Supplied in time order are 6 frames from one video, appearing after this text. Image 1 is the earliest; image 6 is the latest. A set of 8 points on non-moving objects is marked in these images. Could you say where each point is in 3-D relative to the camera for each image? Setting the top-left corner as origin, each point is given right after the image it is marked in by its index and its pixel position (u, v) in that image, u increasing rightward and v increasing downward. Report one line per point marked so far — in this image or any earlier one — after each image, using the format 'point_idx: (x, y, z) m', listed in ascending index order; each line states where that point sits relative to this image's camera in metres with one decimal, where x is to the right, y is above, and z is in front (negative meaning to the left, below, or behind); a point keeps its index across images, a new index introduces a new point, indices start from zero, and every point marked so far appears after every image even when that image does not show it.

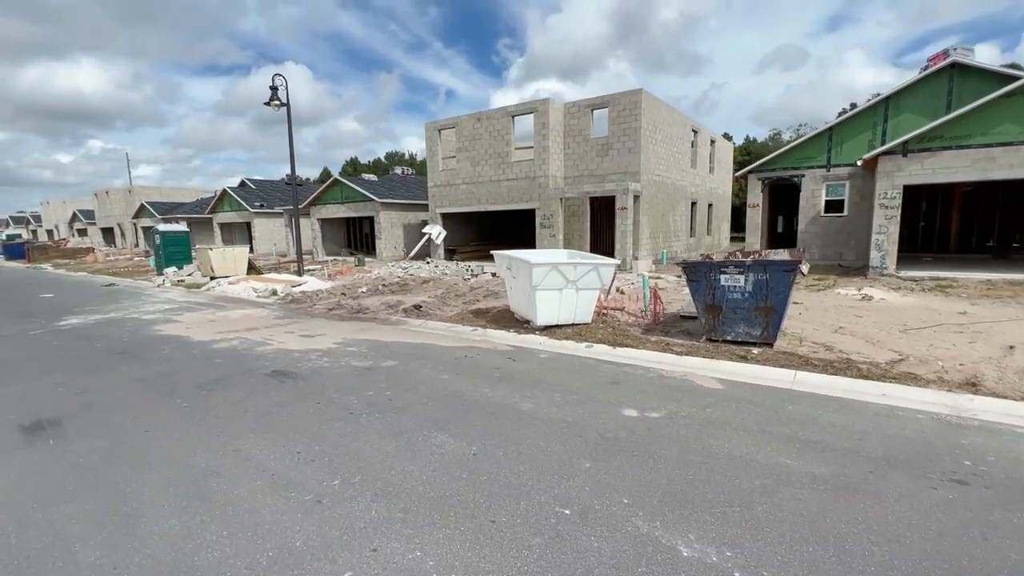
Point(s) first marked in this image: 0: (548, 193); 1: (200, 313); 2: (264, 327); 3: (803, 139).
0: (+1.5, +3.8, +18.5) m
1: (-7.9, -0.6, +11.8) m
2: (-5.2, -0.8, +9.9) m
3: (+9.4, +4.8, +15.1) m
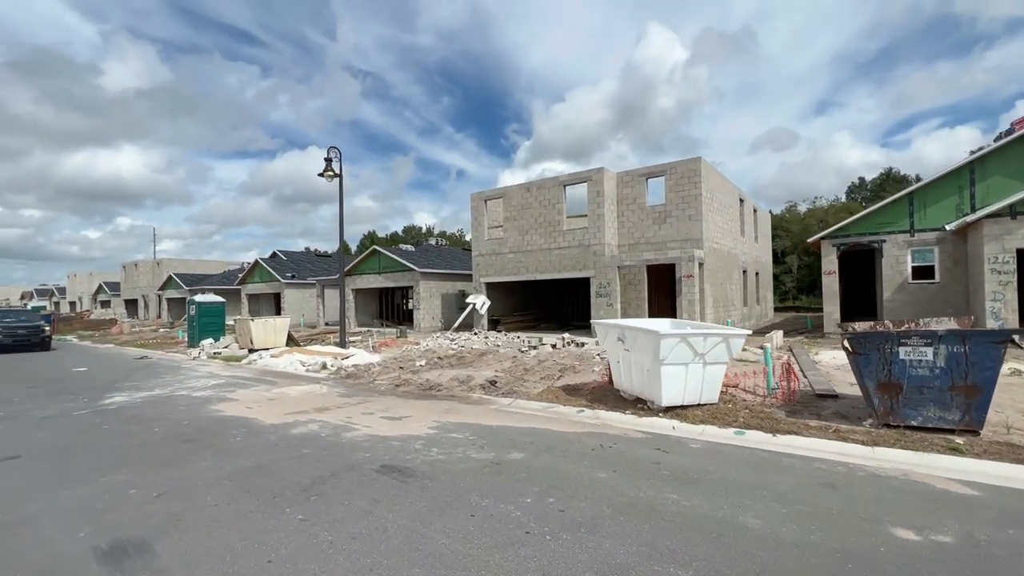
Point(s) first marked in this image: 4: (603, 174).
0: (+3.5, +1.0, +17.9) m
1: (-5.9, -2.3, +10.7) m
2: (-3.3, -2.2, +8.8) m
3: (+11.4, +2.6, +14.5) m
4: (+3.5, +4.4, +18.0) m
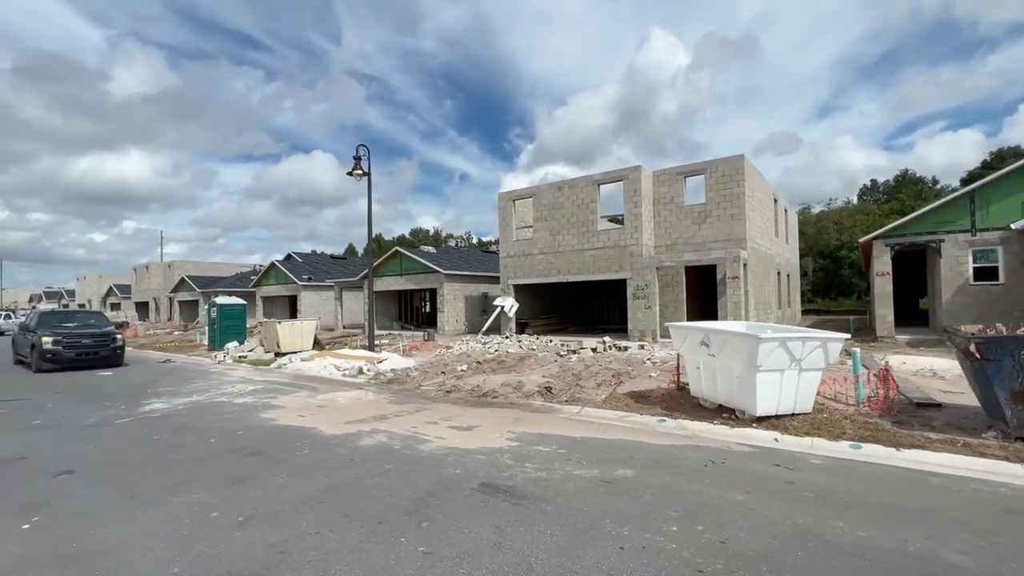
0: (+4.8, +0.9, +17.3) m
1: (-4.7, -2.4, +10.2) m
2: (-2.1, -2.2, +8.2) m
3: (+12.7, +2.5, +13.9) m
4: (+4.8, +4.3, +17.4) m
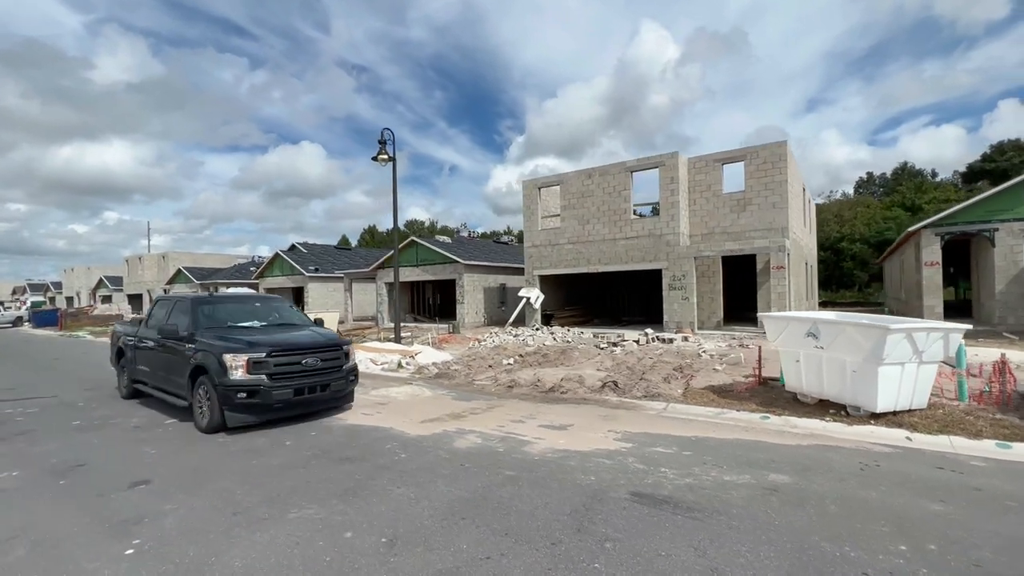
0: (+6.0, +1.3, +16.8) m
1: (-3.4, -2.1, +9.5) m
2: (-0.7, -2.0, +7.6) m
3: (+13.9, +2.8, +13.5) m
4: (+6.0, +4.7, +16.9) m
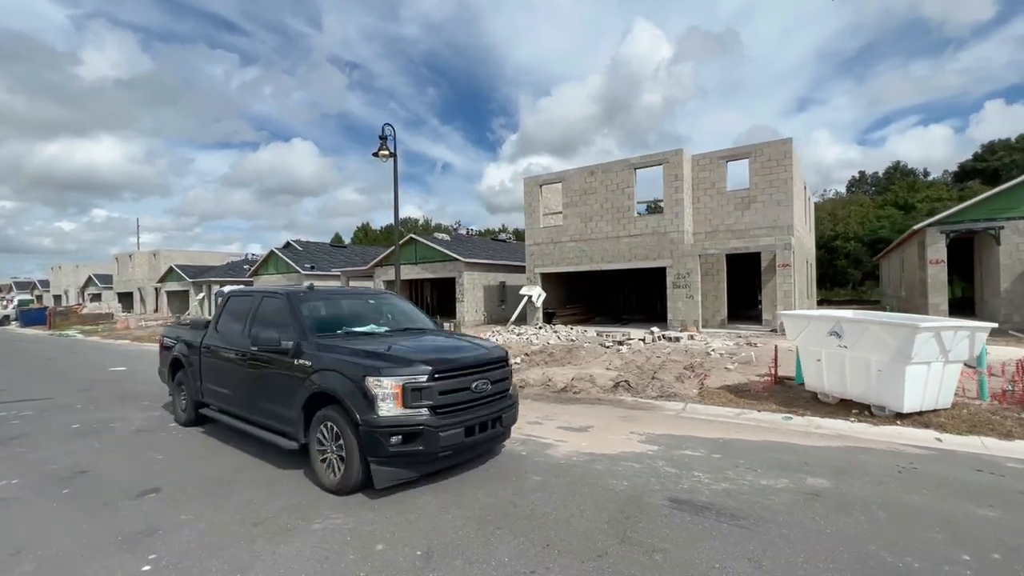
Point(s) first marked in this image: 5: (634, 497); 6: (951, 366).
0: (+6.1, +1.4, +16.7) m
1: (-3.1, -2.1, +9.3) m
2: (-0.5, -2.0, +7.4) m
3: (+14.1, +2.9, +13.5) m
4: (+6.1, +4.7, +16.7) m
5: (+1.1, -1.9, +4.3) m
6: (+6.1, -1.1, +6.5) m
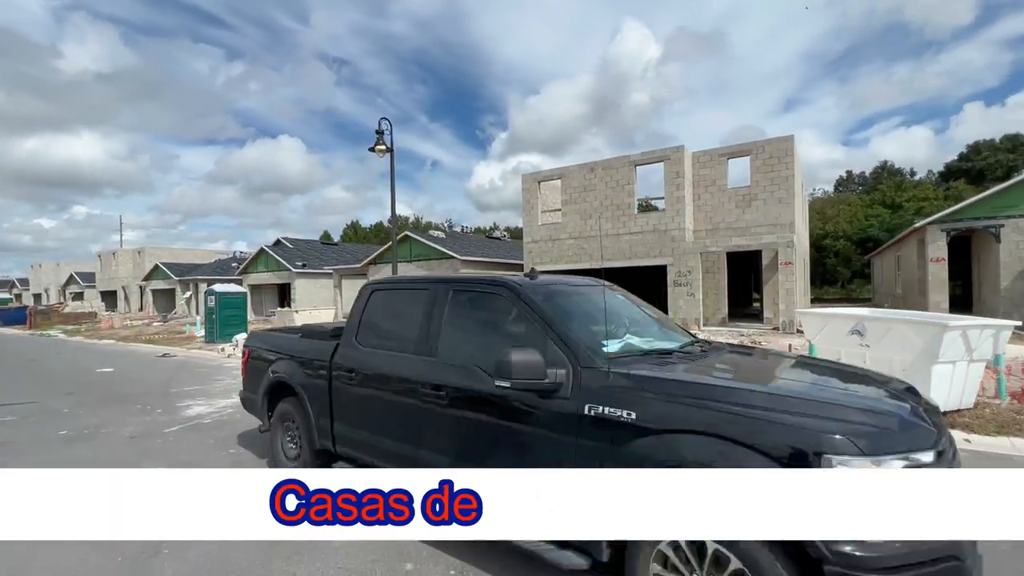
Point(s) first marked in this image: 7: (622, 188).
0: (+6.1, +1.4, +16.5) m
1: (-3.0, -2.0, +9.0) m
2: (-0.3, -2.0, +7.2) m
3: (+14.2, +2.9, +13.6) m
4: (+6.1, +4.8, +16.6) m
5: (+1.4, -1.9, +4.0) m
6: (+6.3, -1.0, +6.3) m
7: (+4.2, +3.8, +17.8) m
